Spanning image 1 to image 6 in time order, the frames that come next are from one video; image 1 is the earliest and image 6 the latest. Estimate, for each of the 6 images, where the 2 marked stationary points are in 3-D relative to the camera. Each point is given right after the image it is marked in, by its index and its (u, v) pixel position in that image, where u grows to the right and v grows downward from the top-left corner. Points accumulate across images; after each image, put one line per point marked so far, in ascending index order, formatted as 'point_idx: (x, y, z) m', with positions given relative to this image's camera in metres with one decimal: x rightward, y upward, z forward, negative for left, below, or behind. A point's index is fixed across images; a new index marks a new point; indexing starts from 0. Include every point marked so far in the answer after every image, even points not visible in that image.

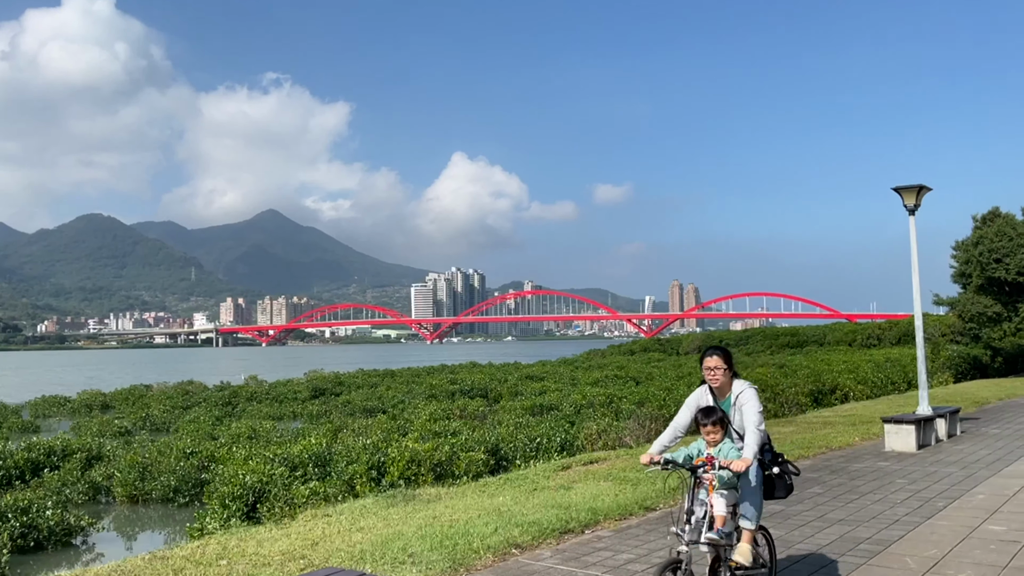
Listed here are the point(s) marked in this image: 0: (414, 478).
0: (-1.2, -2.4, +9.5) m
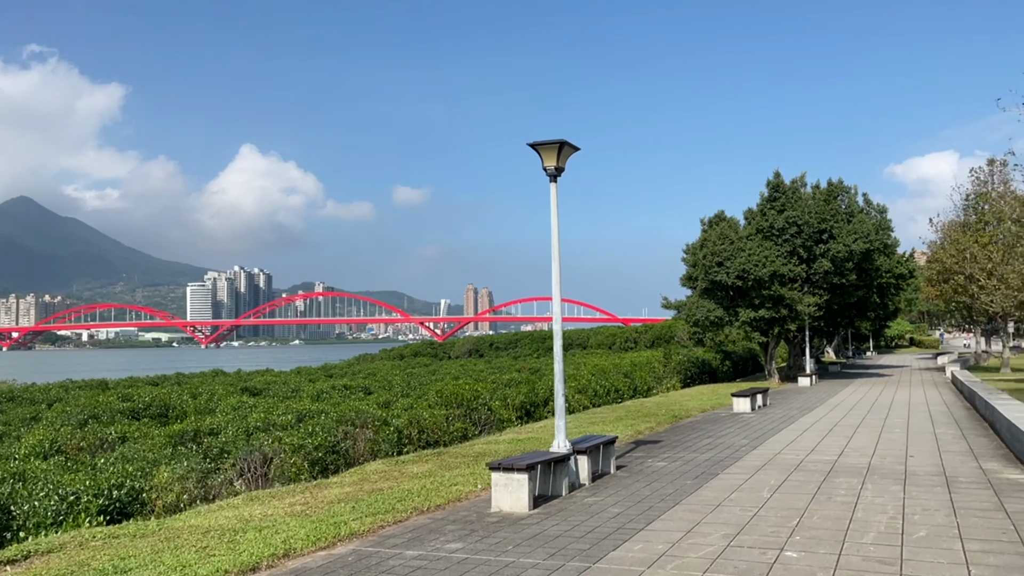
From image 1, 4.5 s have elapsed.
0: (-5.8, -2.2, +5.1) m
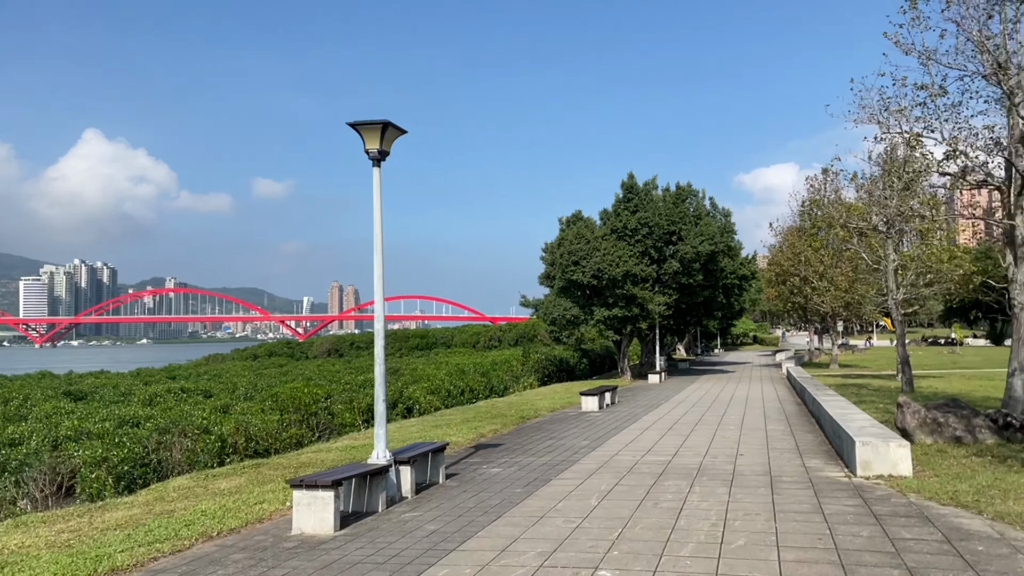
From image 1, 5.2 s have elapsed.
0: (-6.9, -2.1, +3.5) m
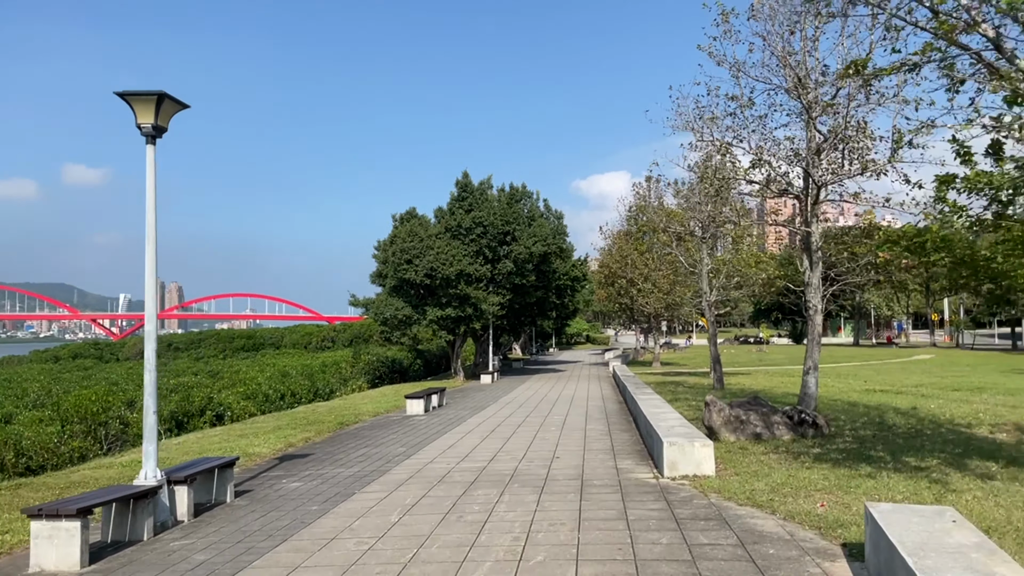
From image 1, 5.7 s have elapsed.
0: (-7.8, -2.0, +1.5) m
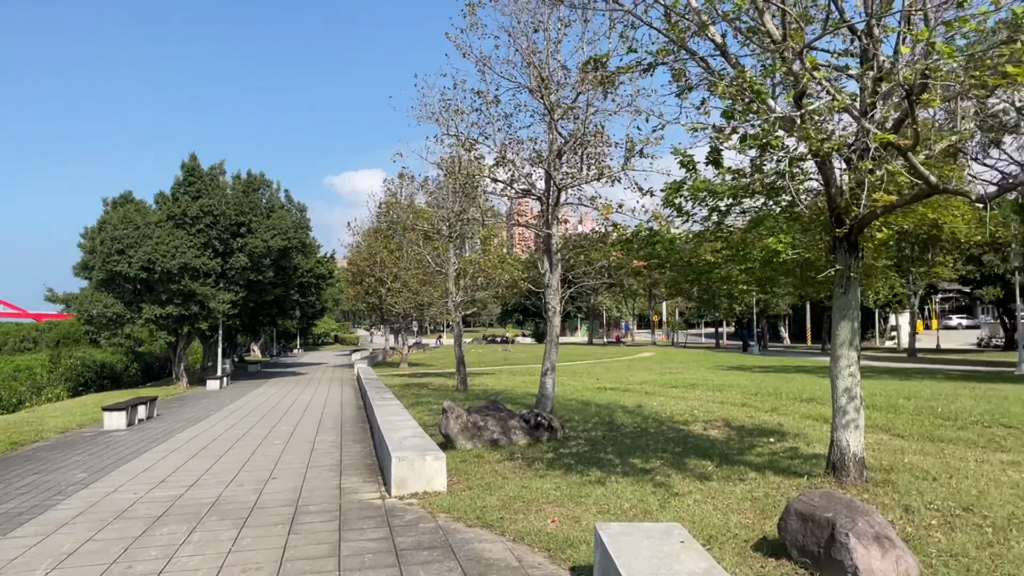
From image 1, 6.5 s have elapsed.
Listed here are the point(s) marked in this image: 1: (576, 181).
0: (-8.0, -1.8, -1.8) m
1: (+0.9, +1.4, +10.2) m
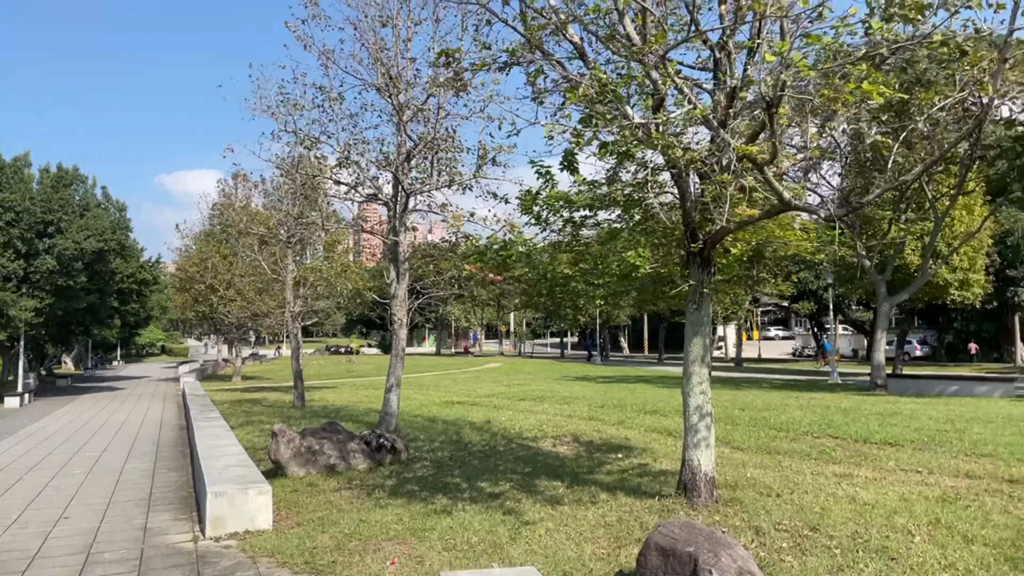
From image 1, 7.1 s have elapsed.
0: (-7.4, -1.7, -3.8) m
1: (-1.1, +1.3, +9.8) m
